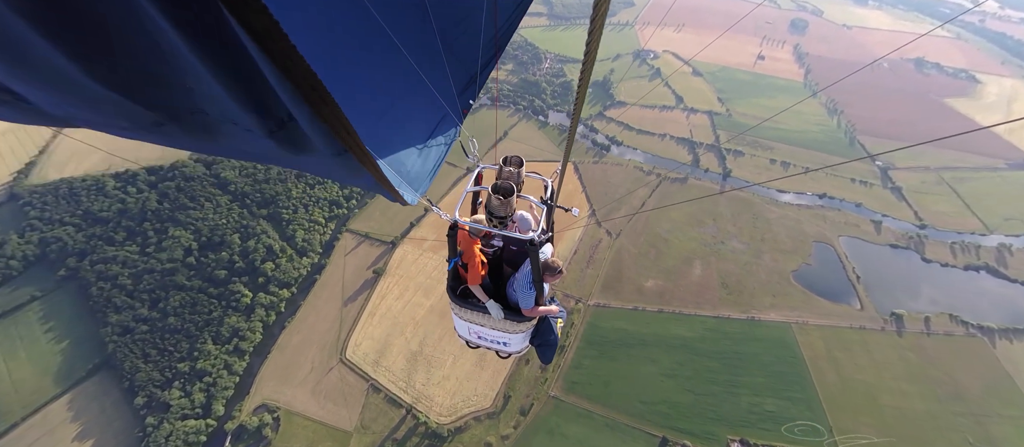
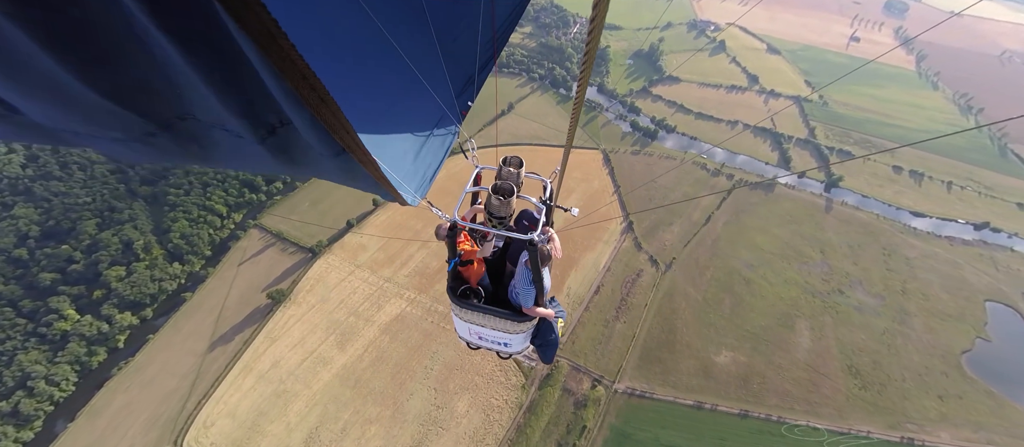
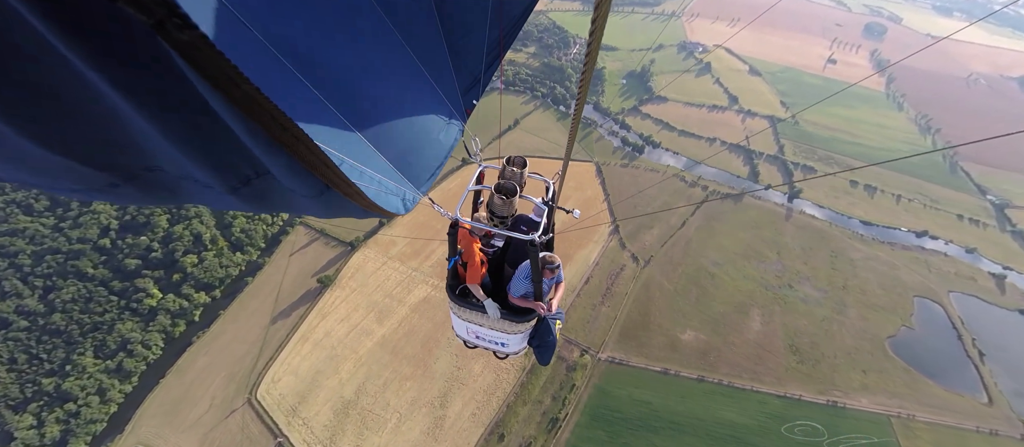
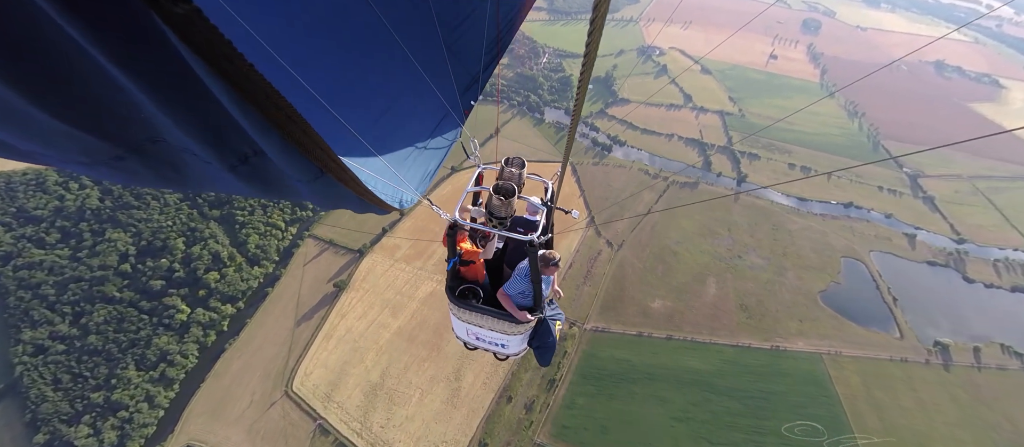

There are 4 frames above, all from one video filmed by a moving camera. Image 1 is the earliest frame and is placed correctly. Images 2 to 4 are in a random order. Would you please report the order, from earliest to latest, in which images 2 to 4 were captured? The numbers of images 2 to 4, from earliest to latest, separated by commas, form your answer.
4, 3, 2
